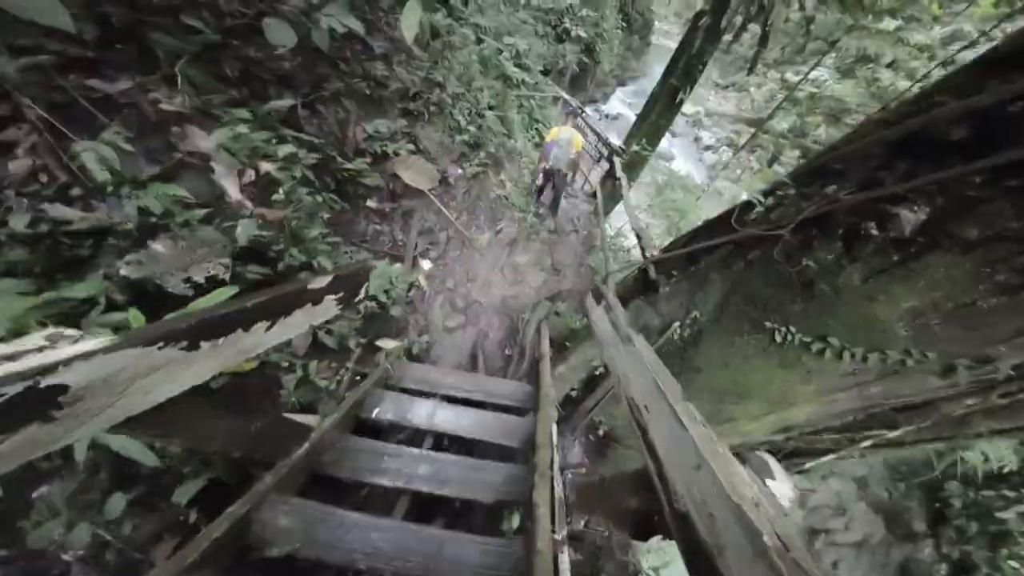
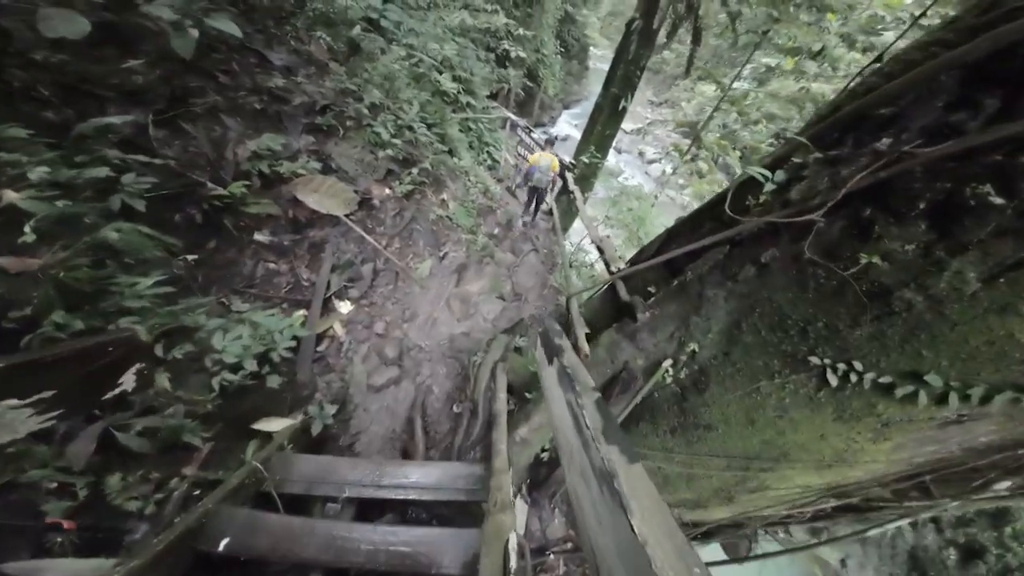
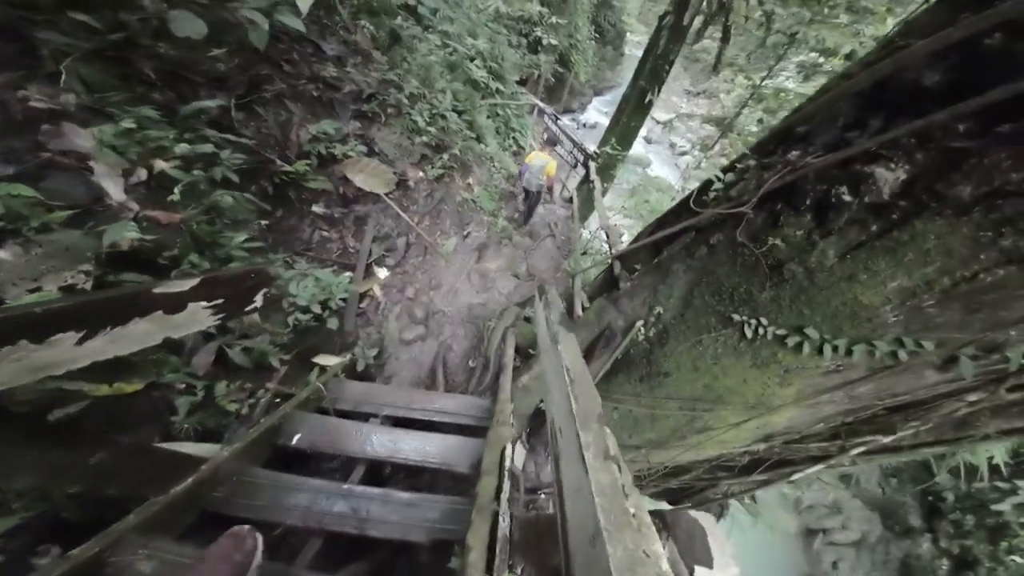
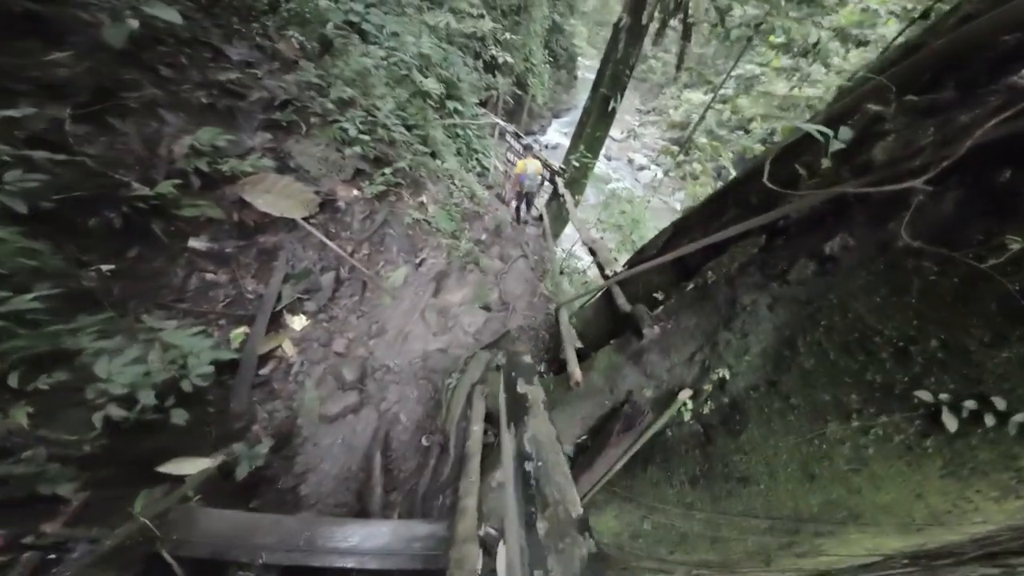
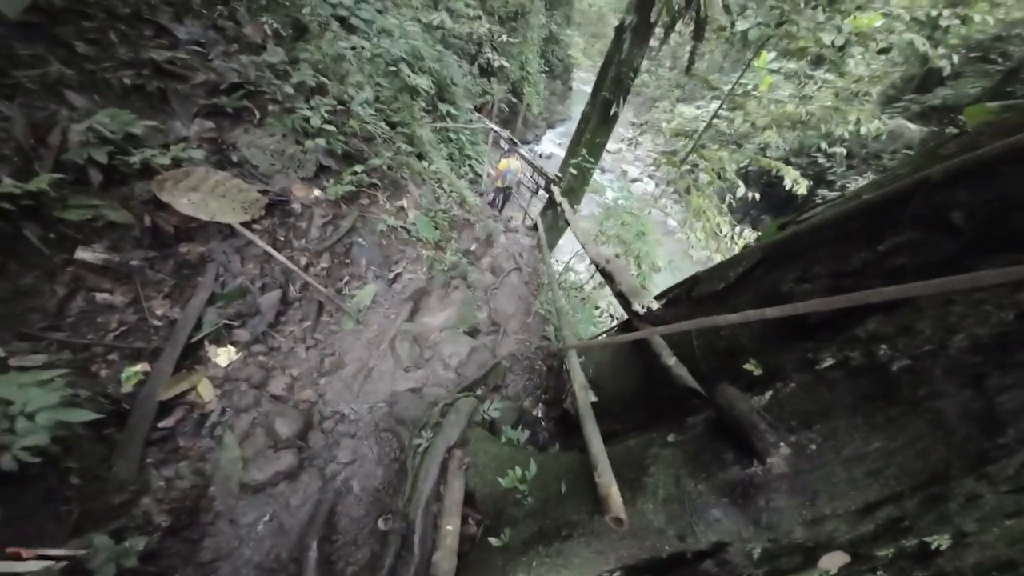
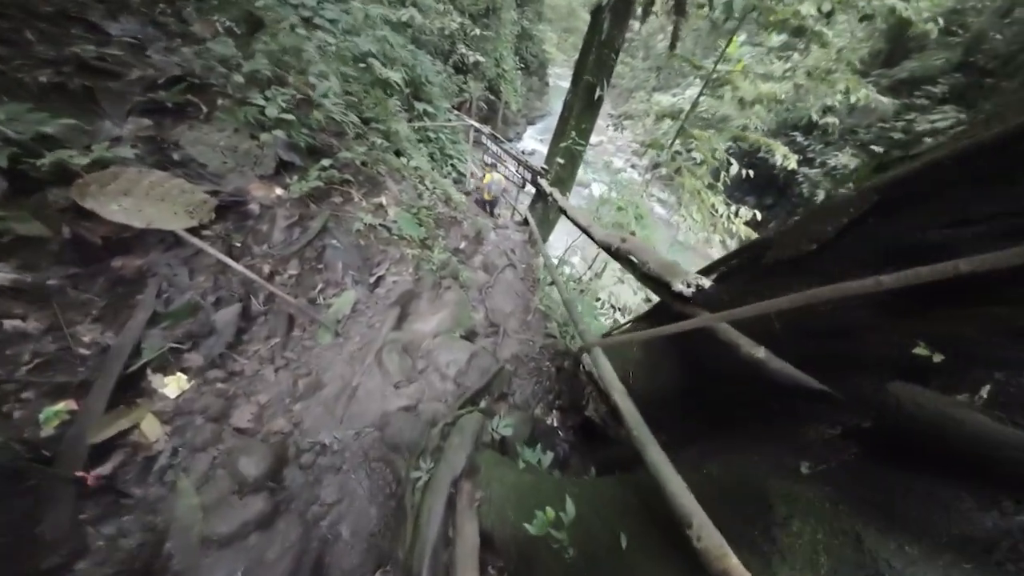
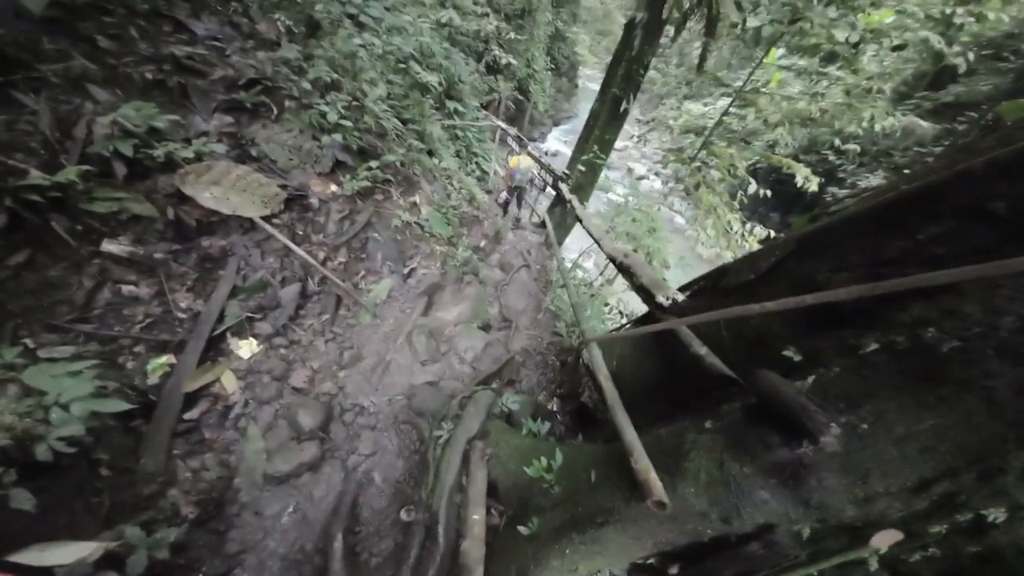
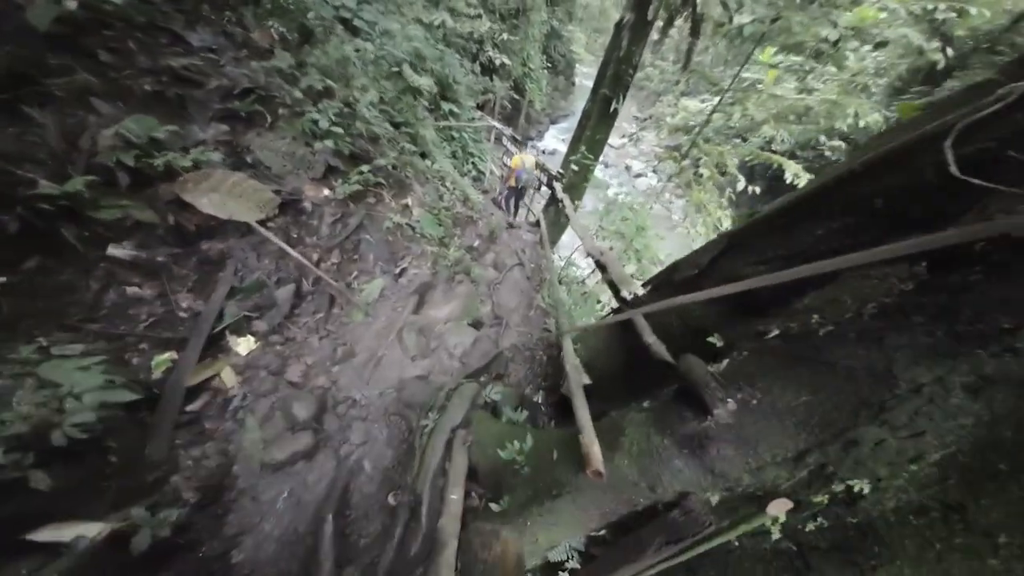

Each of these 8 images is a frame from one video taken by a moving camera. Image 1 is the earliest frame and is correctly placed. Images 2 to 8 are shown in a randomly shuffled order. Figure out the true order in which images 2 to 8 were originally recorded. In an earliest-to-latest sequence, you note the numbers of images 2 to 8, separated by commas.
3, 2, 4, 8, 7, 5, 6
